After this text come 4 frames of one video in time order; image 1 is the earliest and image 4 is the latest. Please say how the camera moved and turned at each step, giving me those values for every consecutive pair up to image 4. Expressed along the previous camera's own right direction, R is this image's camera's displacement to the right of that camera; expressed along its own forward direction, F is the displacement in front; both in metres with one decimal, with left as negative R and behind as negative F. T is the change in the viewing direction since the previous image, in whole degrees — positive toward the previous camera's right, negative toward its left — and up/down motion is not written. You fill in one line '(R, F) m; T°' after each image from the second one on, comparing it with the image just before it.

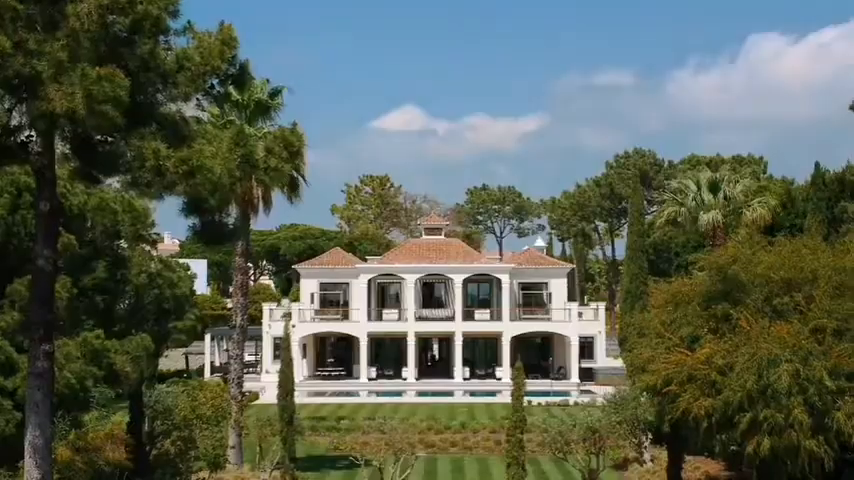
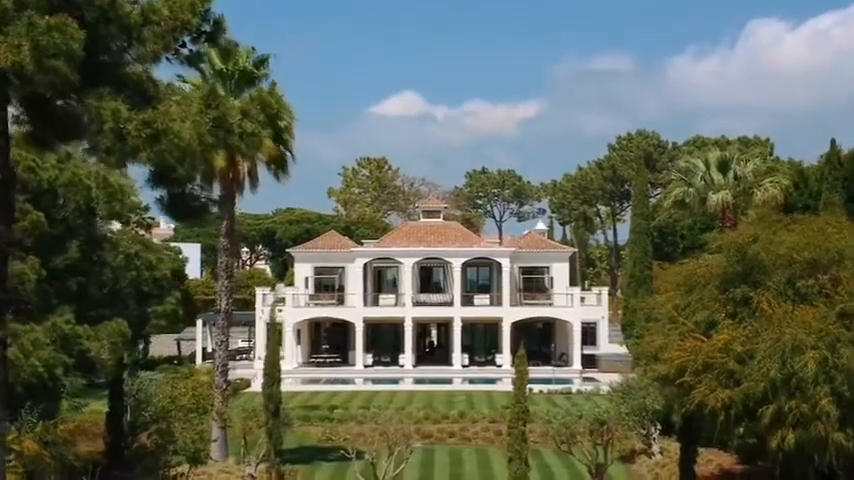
(+0.1, +2.0) m; 0°
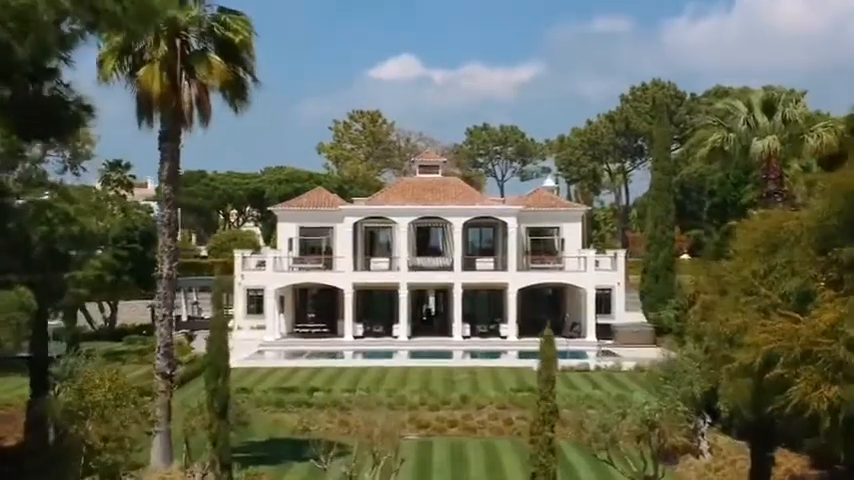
(0.0, +6.7) m; 0°
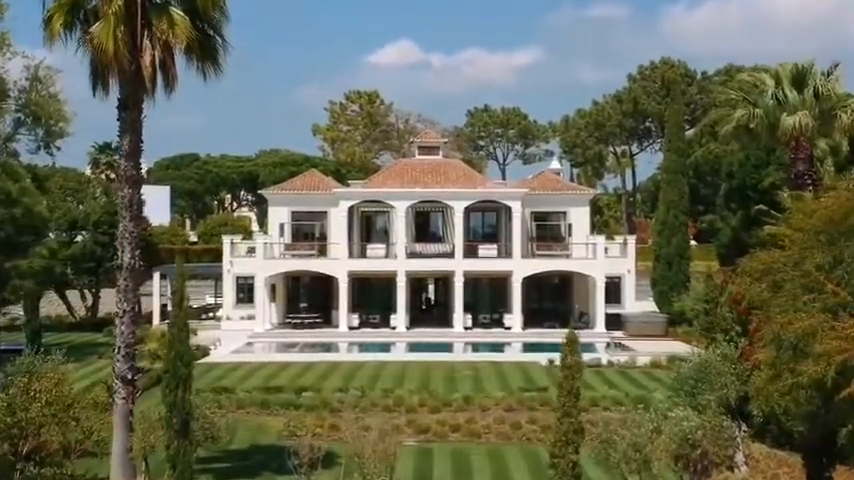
(0.0, +3.3) m; 0°
